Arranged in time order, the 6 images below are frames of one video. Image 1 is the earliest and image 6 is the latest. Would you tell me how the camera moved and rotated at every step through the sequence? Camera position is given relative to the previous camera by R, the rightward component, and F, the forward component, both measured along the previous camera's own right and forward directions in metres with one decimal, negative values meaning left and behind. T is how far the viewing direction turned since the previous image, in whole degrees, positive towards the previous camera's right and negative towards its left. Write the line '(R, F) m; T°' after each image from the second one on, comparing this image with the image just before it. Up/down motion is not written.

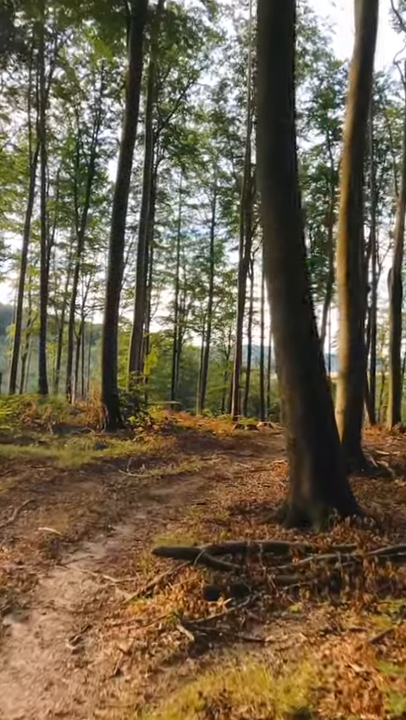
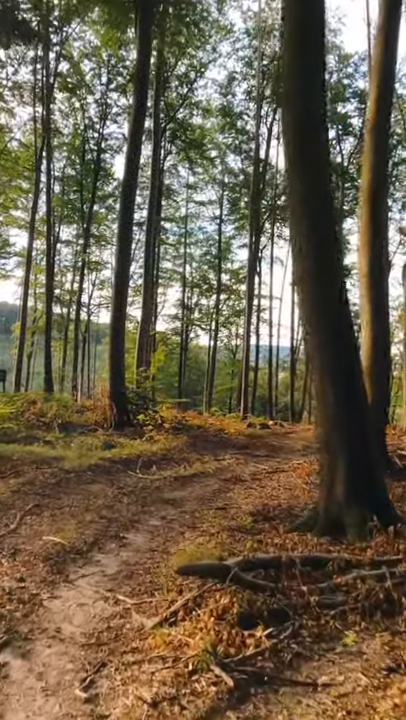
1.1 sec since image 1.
(-0.1, +0.5) m; -1°
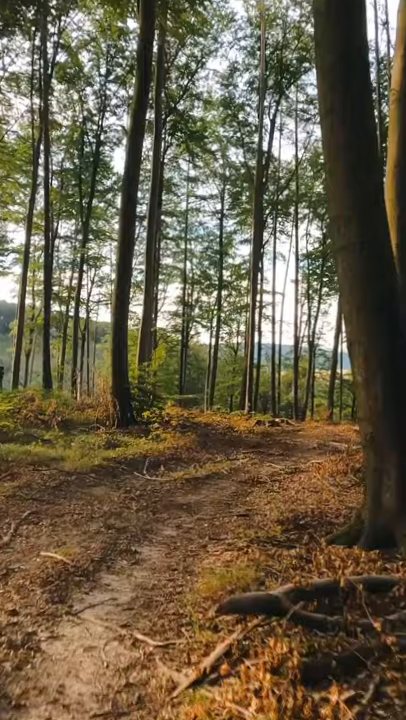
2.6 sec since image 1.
(-0.2, +0.7) m; 0°
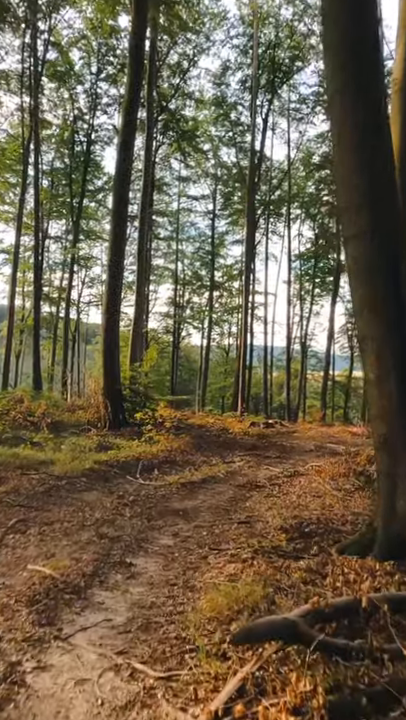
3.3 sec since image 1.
(-0.1, +0.3) m; +1°
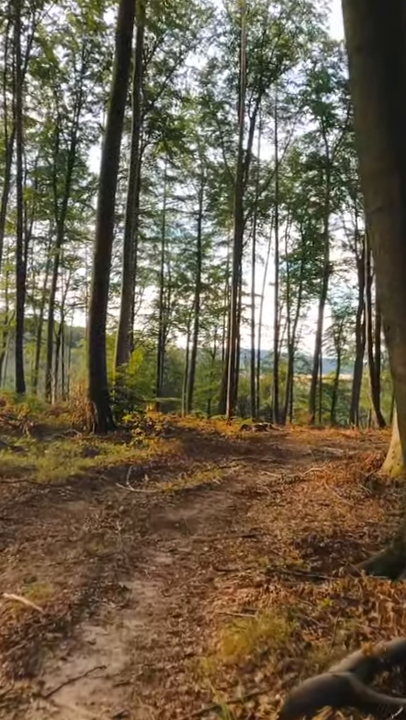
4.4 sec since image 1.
(-0.1, +0.5) m; +2°
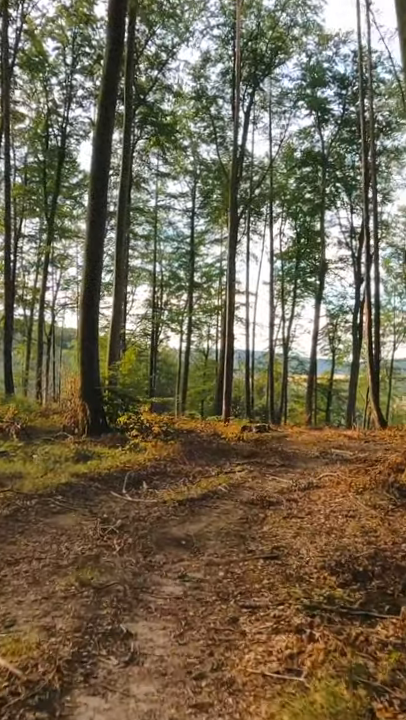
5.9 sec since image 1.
(-0.1, +0.6) m; +1°
